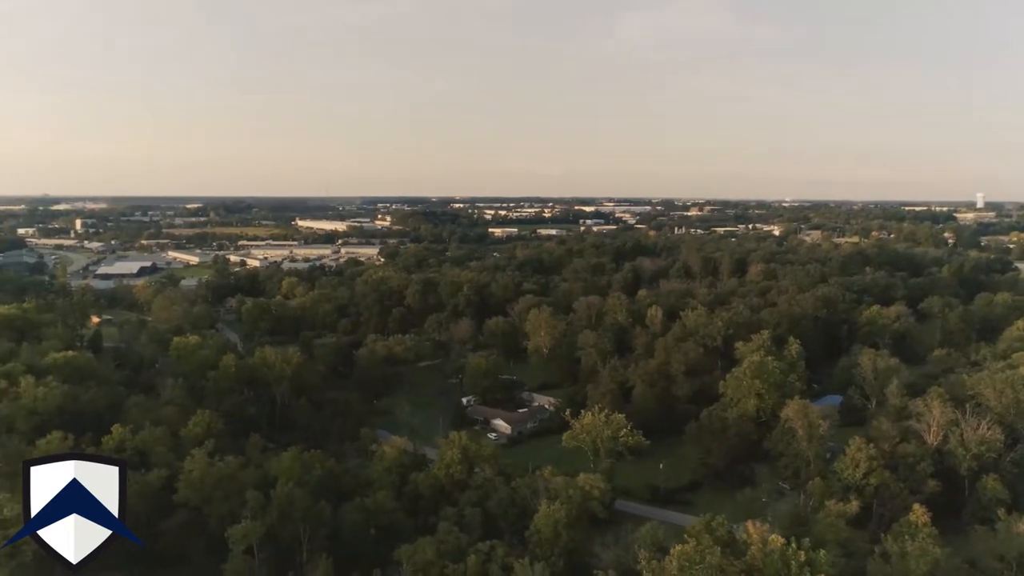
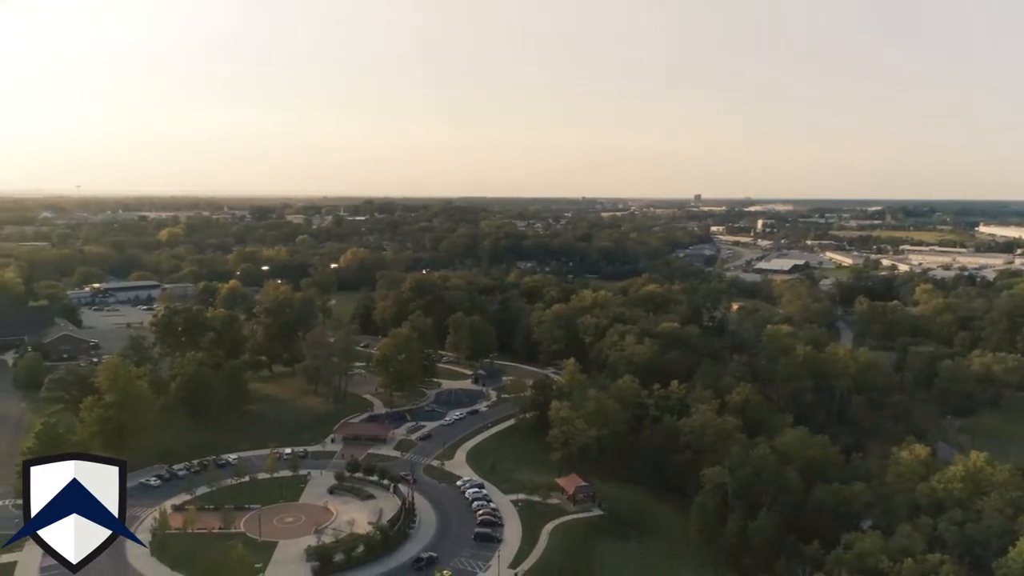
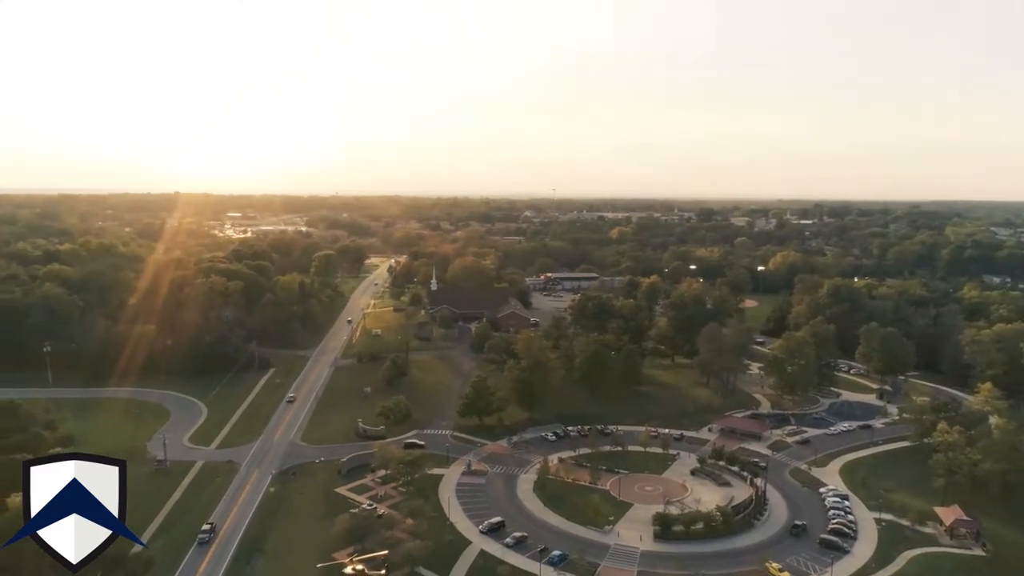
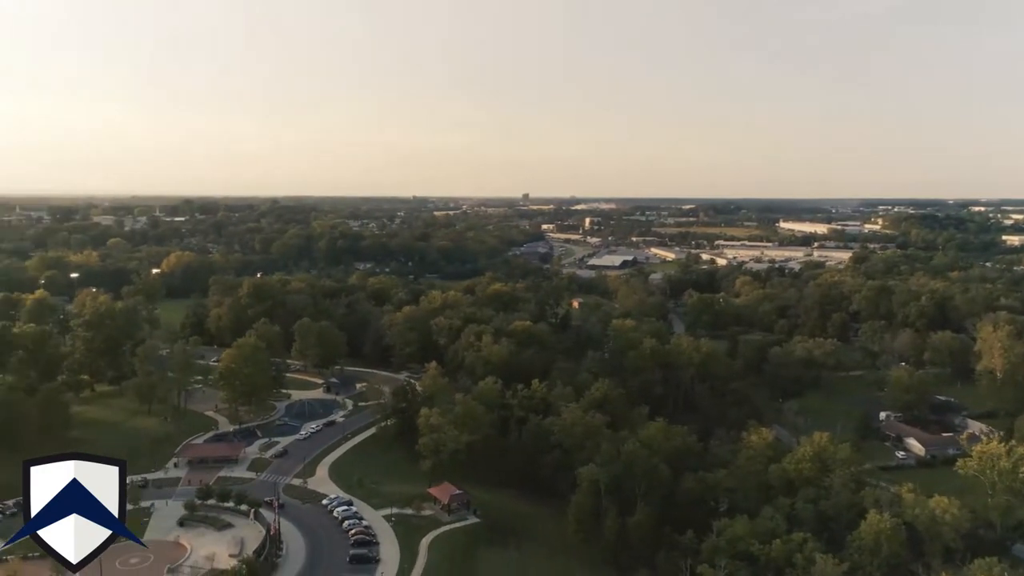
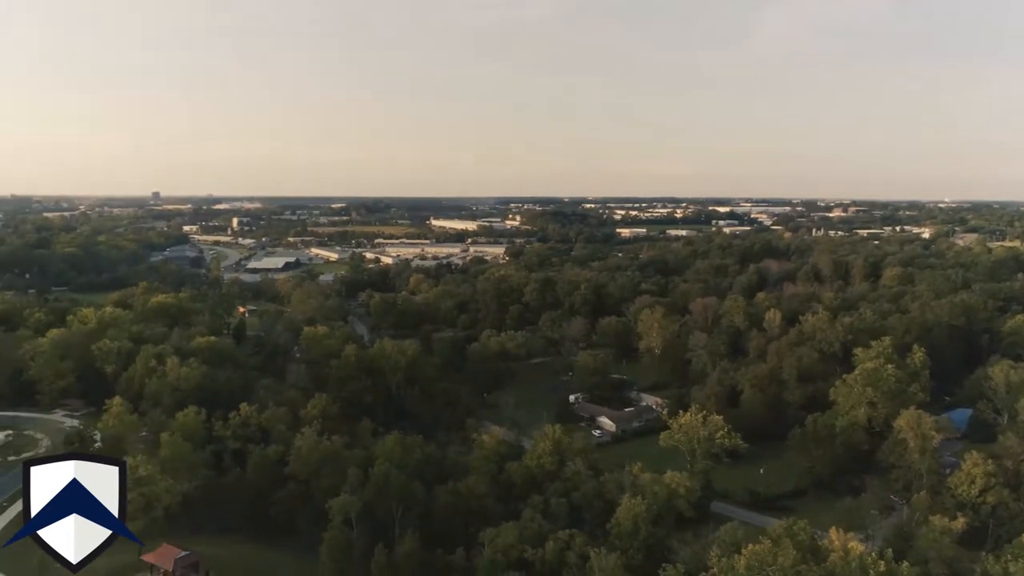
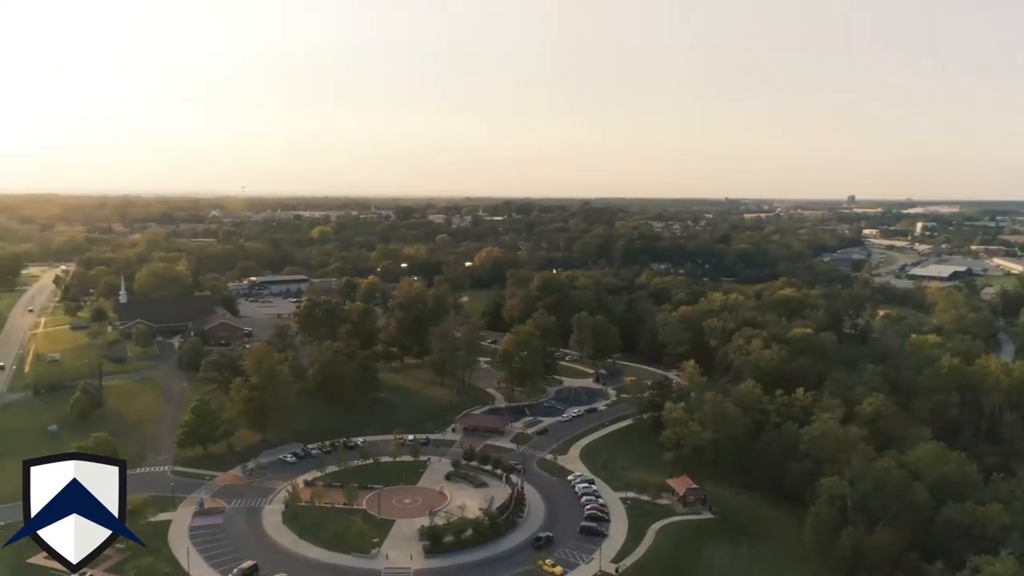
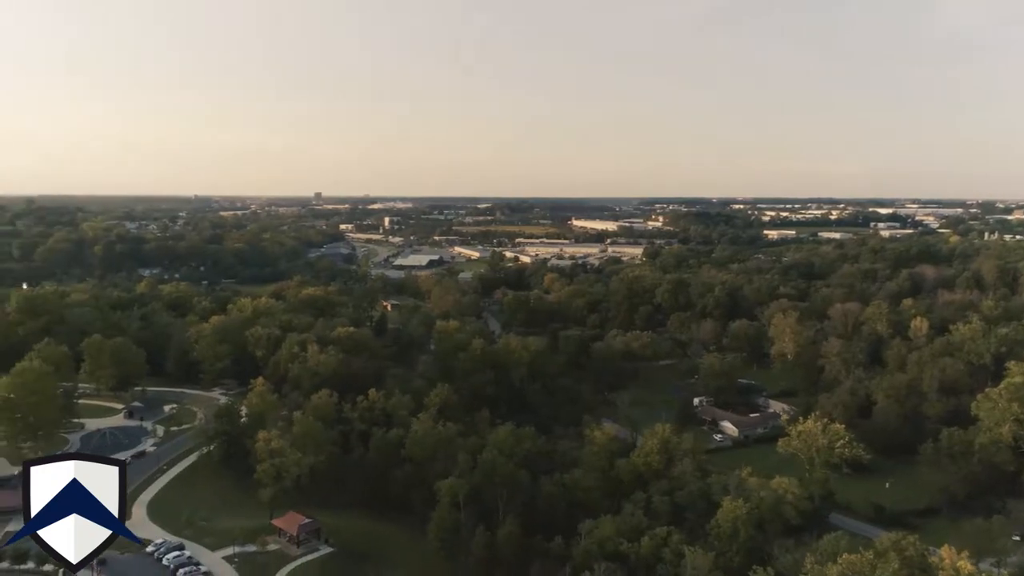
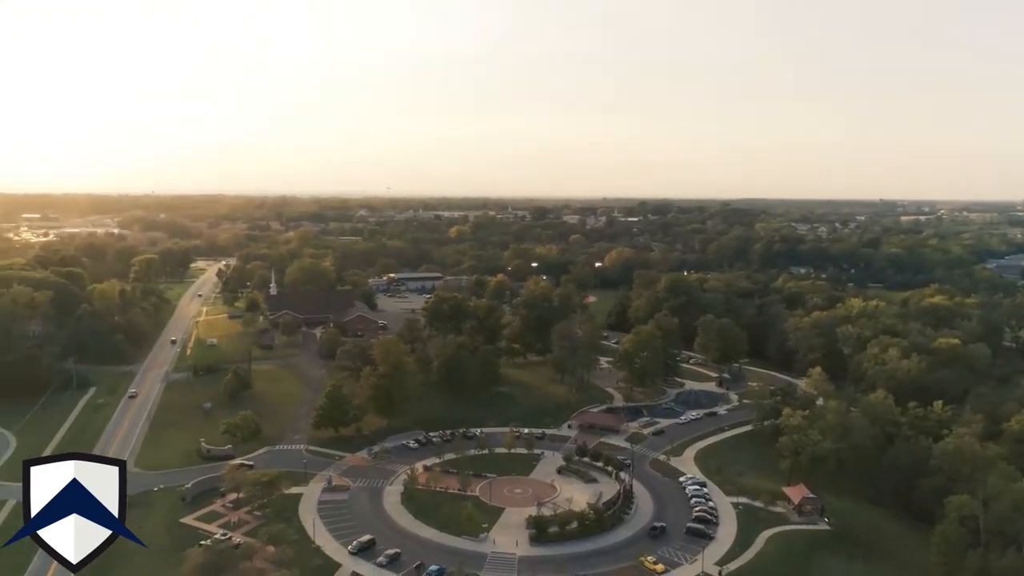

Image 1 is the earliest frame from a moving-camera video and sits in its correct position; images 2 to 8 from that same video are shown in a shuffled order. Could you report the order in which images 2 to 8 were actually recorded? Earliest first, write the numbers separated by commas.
5, 7, 4, 2, 6, 8, 3
